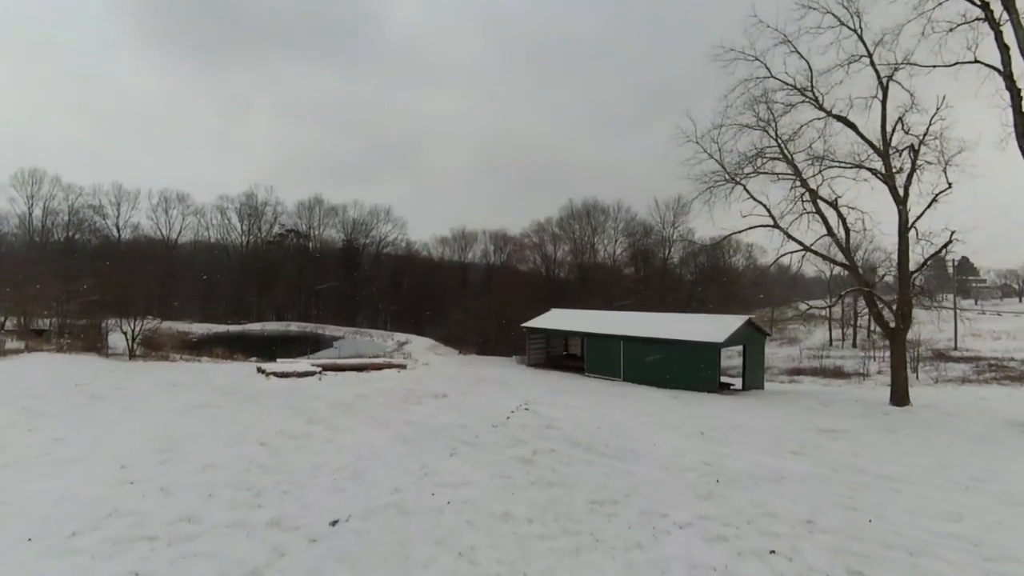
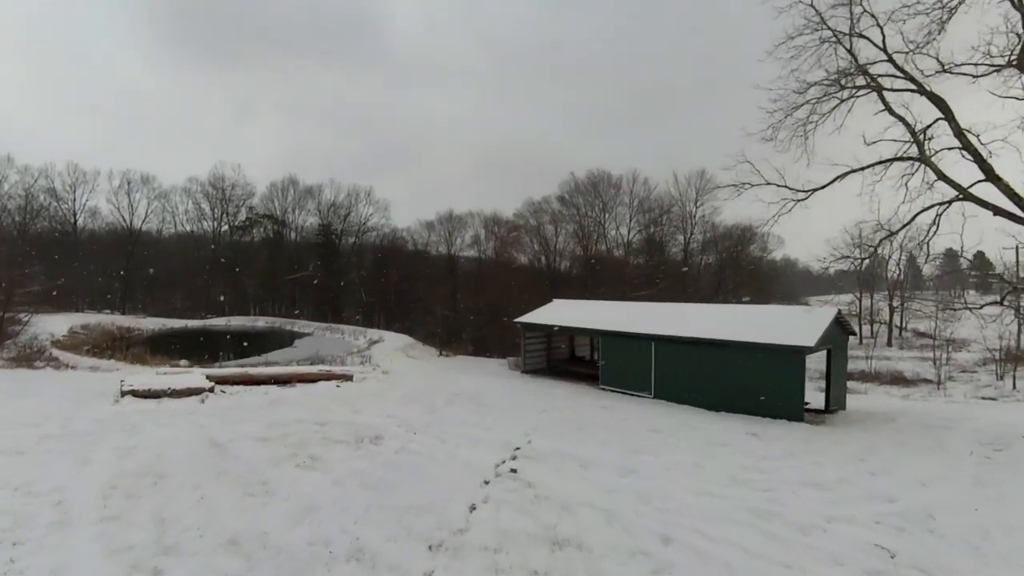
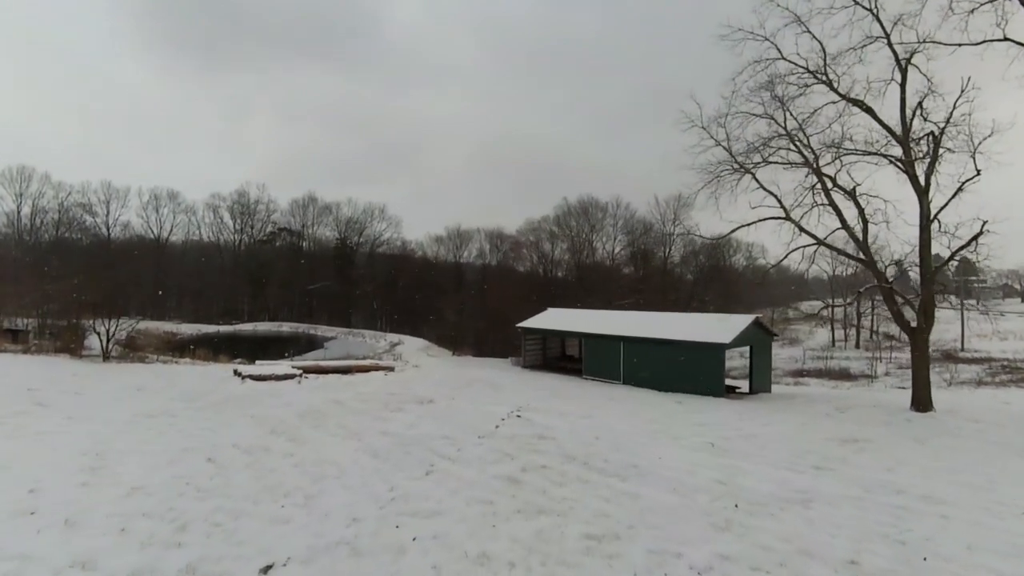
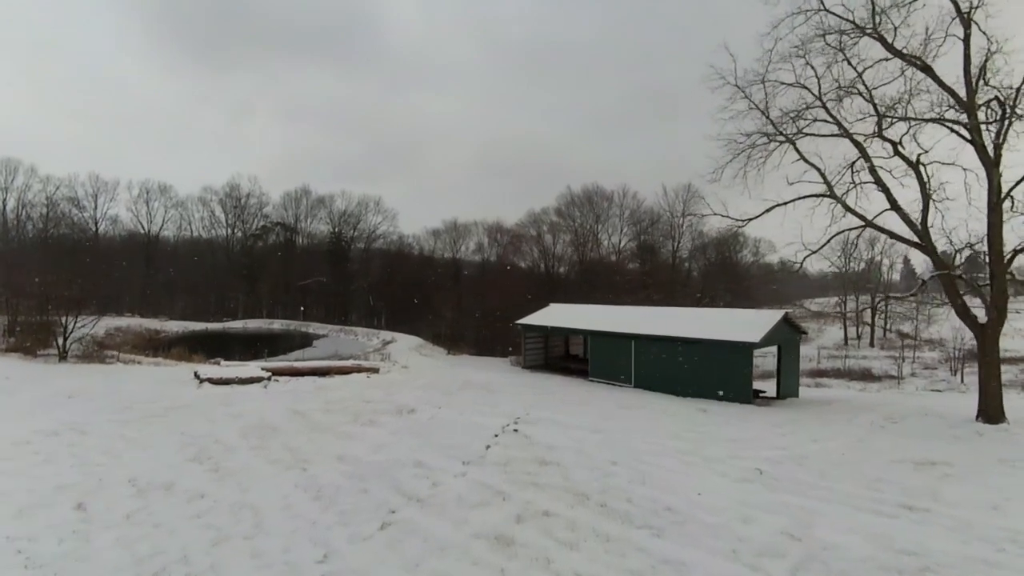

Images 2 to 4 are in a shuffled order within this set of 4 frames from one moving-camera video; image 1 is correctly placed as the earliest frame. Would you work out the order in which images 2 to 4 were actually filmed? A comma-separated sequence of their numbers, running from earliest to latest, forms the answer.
3, 4, 2
